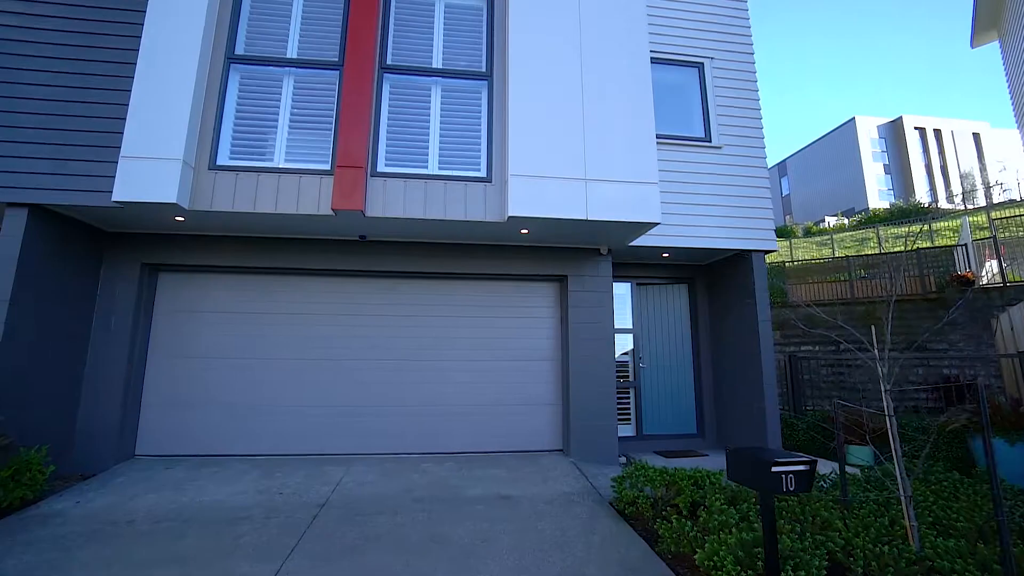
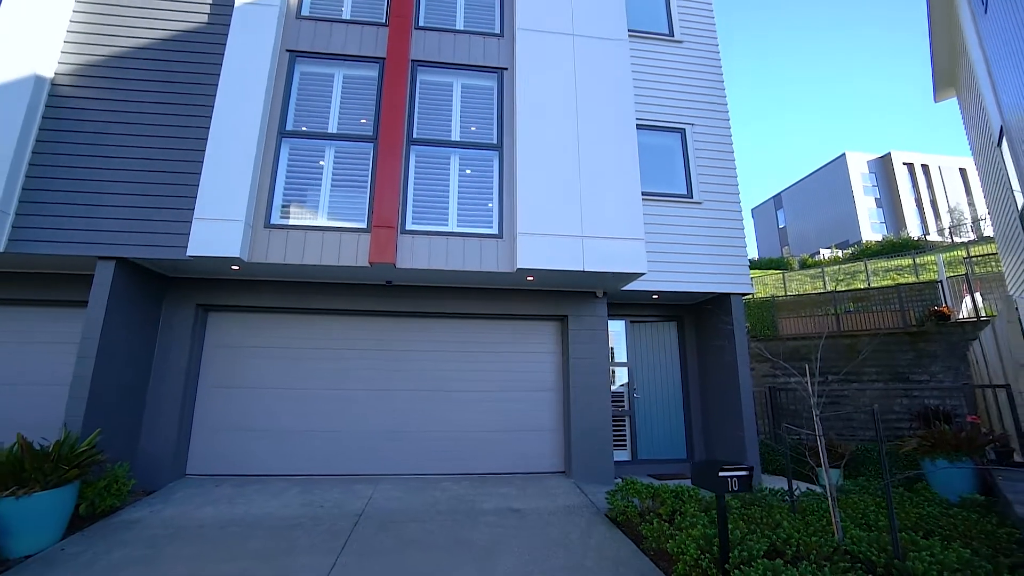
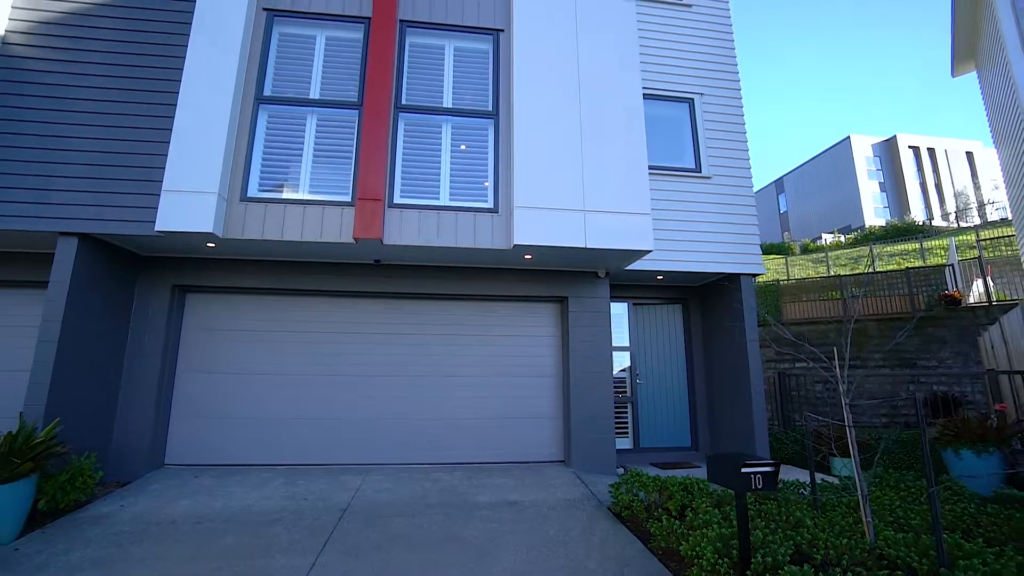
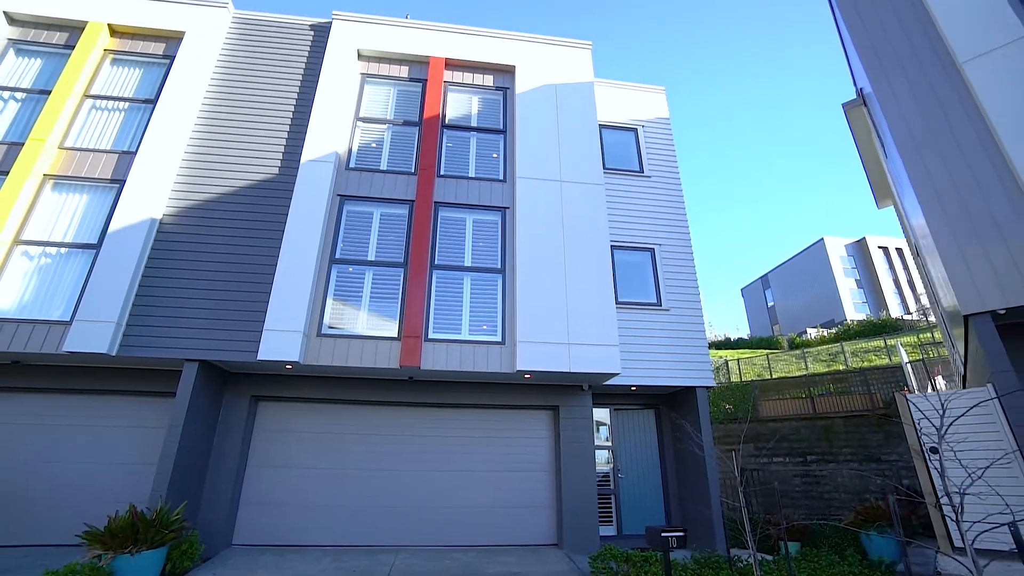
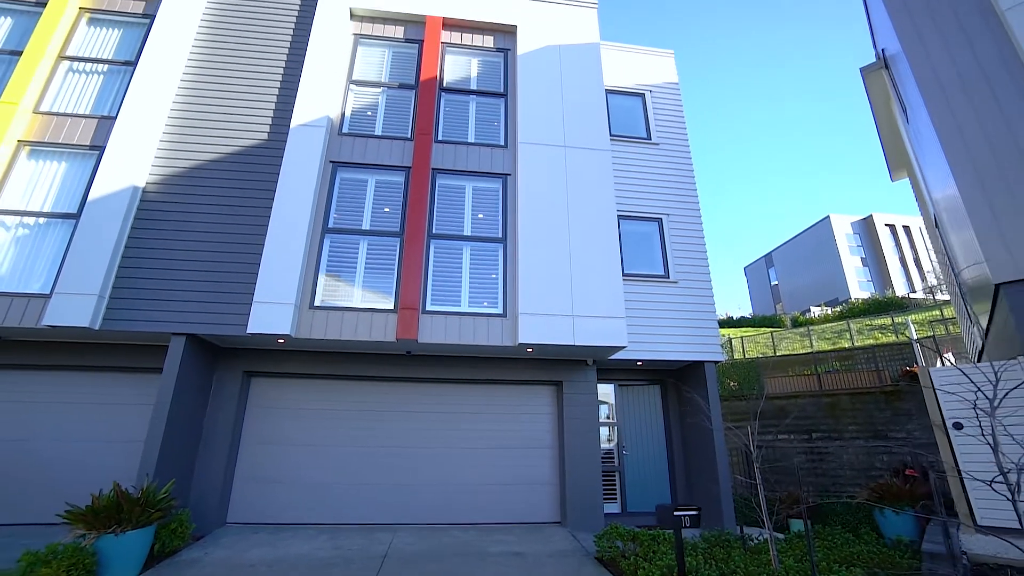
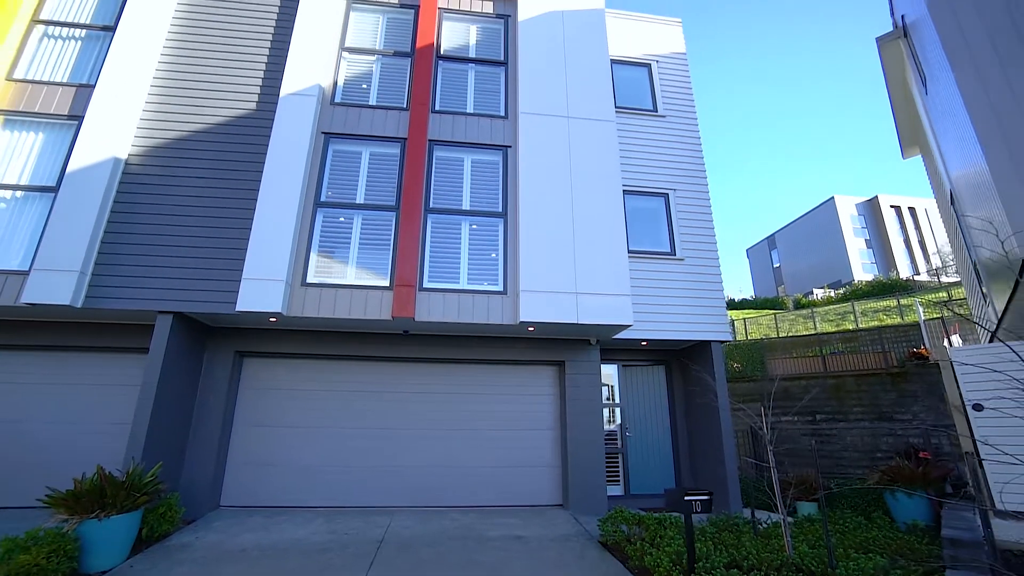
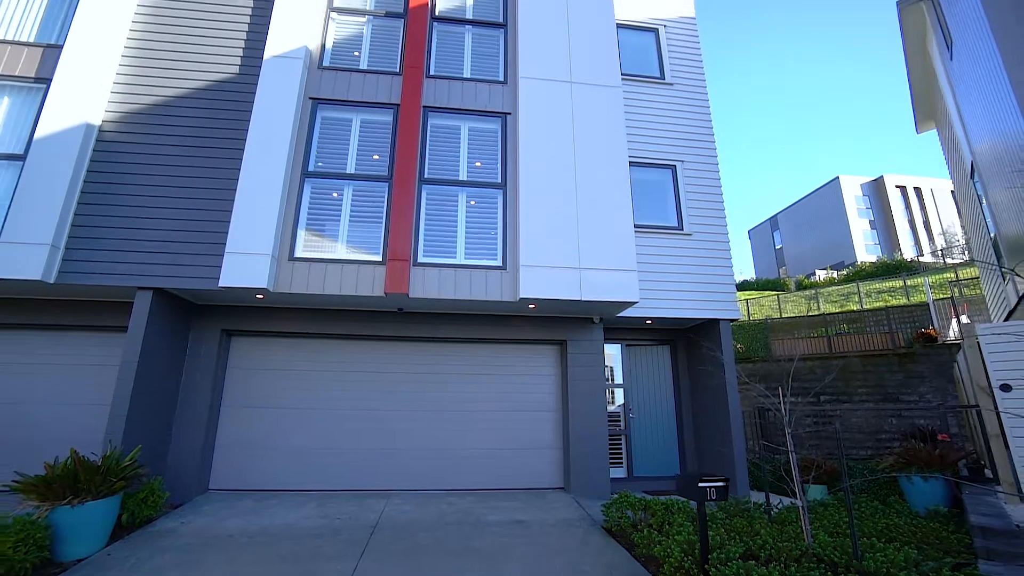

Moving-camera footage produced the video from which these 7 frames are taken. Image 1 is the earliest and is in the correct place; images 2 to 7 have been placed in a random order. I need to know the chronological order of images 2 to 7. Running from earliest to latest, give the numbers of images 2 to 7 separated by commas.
3, 2, 7, 6, 5, 4
